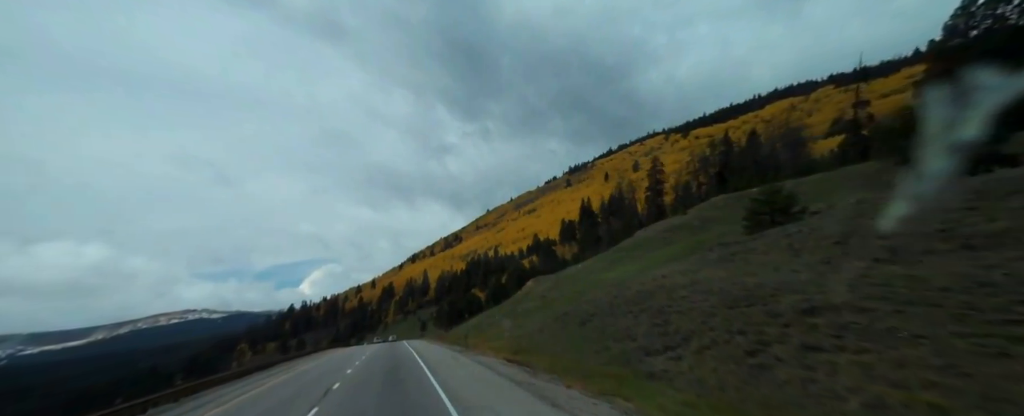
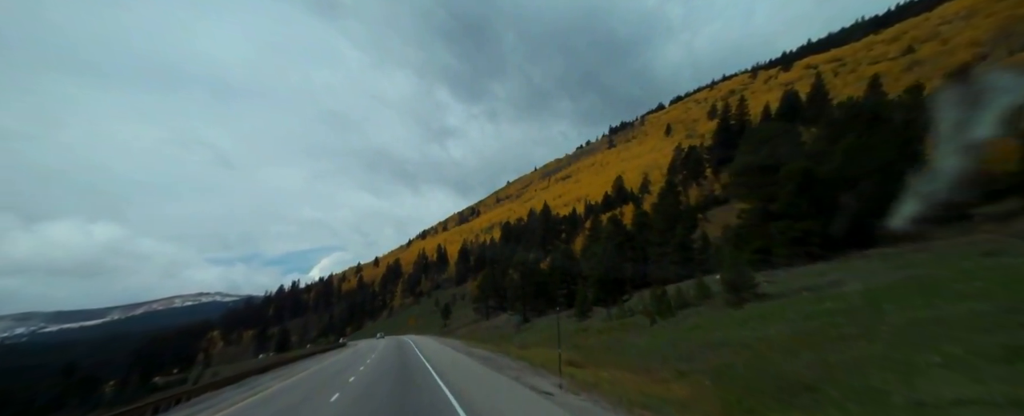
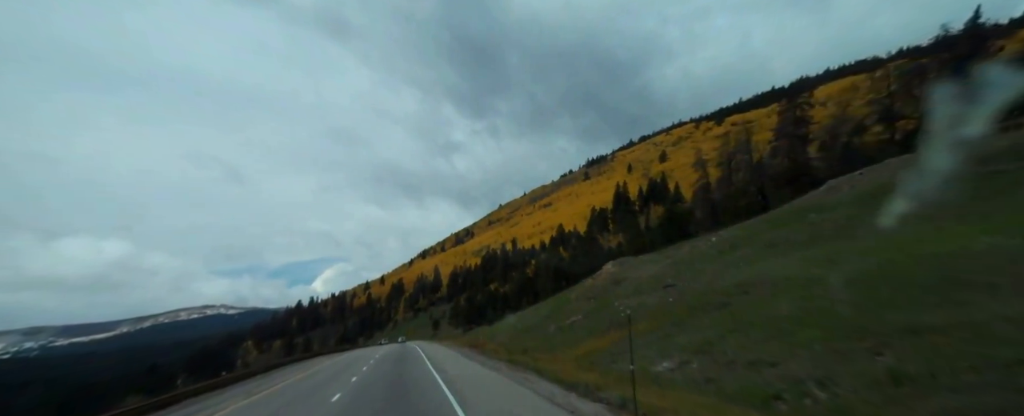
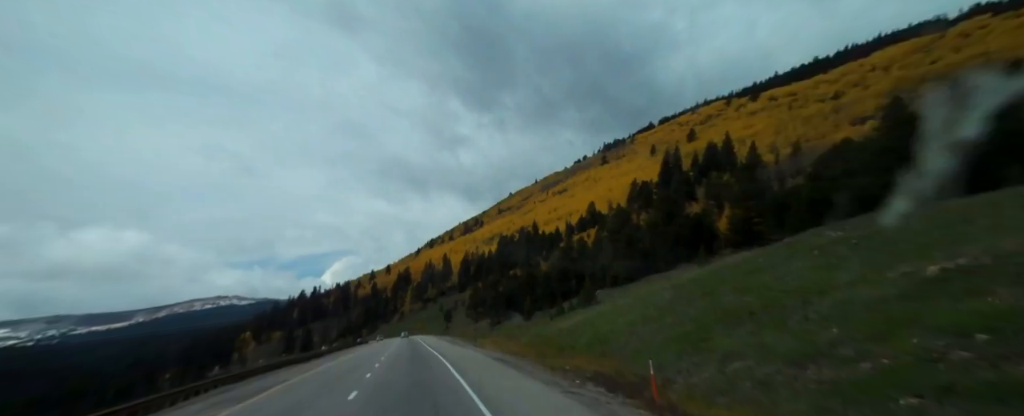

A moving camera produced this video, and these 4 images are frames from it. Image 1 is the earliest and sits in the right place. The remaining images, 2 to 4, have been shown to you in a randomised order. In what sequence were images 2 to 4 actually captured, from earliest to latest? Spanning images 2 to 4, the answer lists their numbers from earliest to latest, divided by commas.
3, 4, 2
